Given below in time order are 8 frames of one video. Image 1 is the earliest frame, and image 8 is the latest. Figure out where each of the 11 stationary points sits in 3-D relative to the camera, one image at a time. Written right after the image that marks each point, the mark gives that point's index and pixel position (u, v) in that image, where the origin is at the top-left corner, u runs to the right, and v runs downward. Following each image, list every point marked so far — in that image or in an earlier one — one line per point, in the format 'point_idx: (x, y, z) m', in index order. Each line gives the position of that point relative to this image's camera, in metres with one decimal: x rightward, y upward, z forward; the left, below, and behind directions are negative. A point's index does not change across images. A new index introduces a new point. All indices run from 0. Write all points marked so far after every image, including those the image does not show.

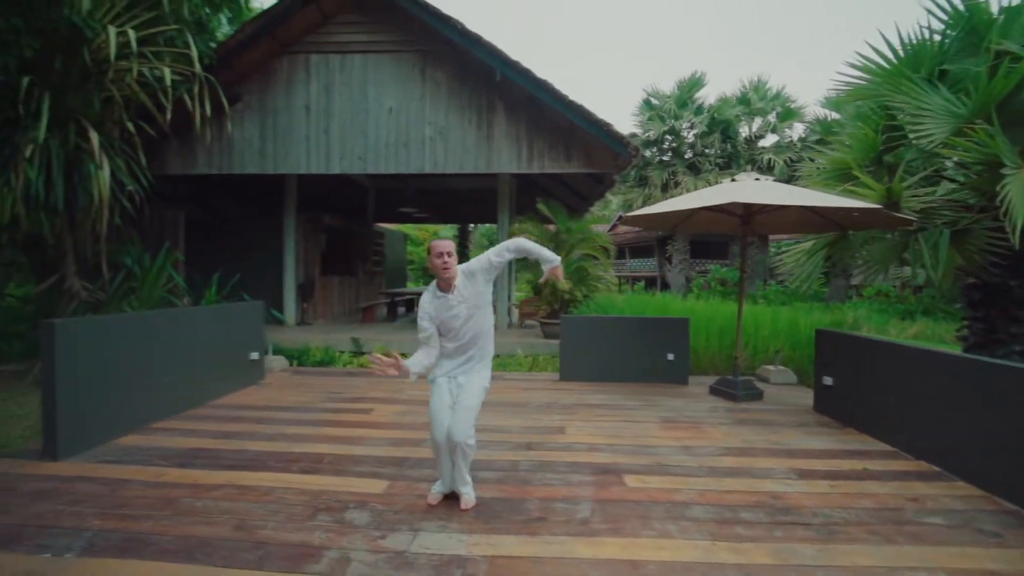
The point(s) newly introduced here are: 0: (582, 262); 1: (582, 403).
0: (+1.1, +0.4, +7.2) m
1: (+0.7, -1.1, +4.4) m
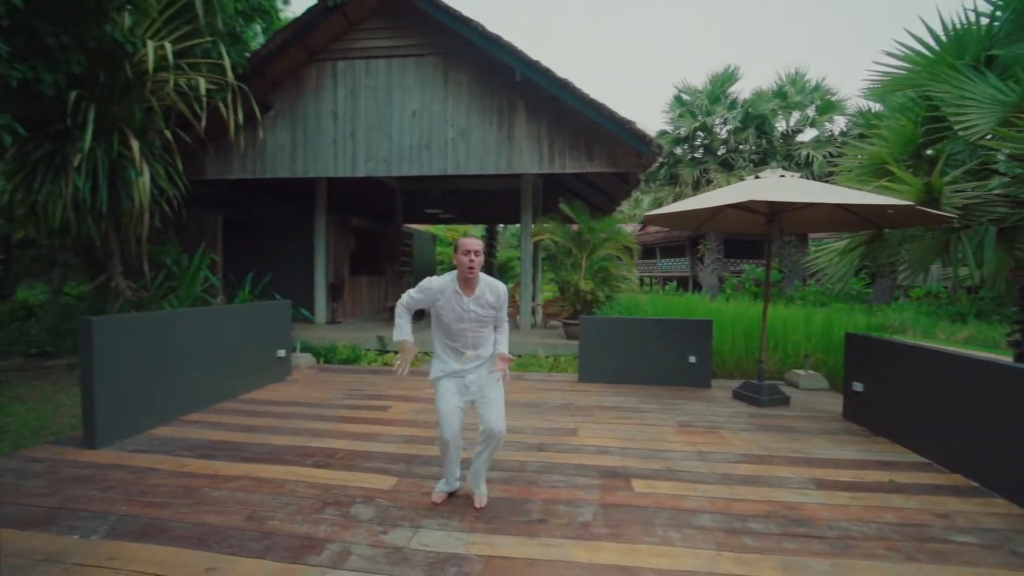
0: (+1.5, +0.4, +7.1) m
1: (+0.8, -1.1, +4.4) m
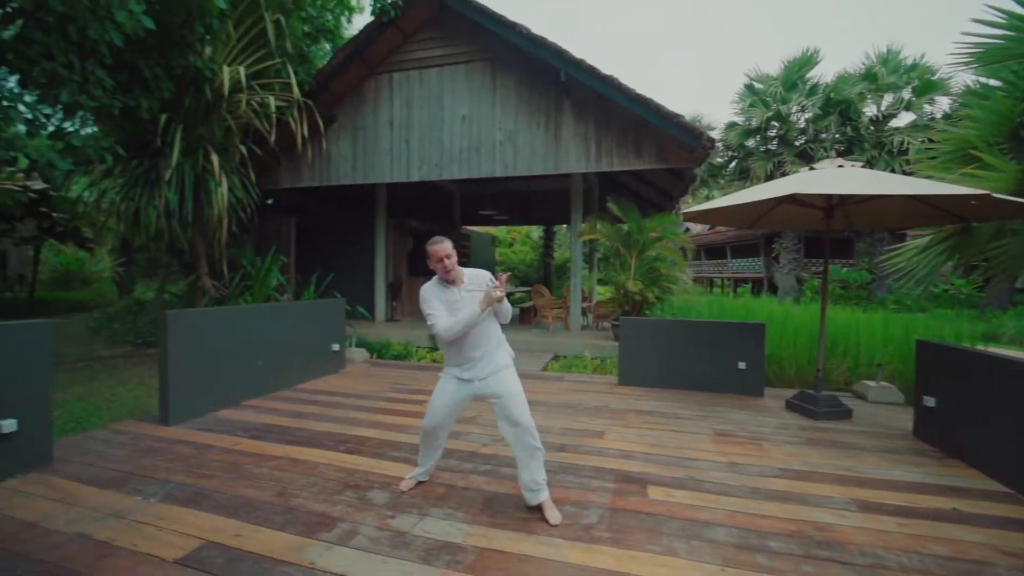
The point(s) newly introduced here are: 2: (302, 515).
0: (+2.2, +0.4, +6.9) m
1: (+1.1, -1.1, +4.3) m
2: (-1.1, -1.2, +2.4) m
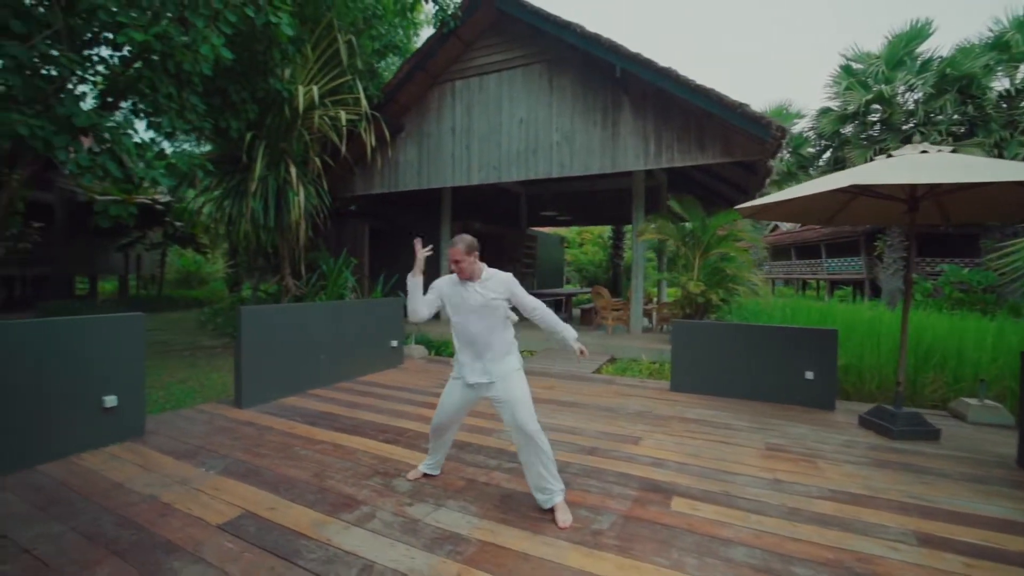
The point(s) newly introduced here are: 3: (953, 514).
0: (+3.0, +0.4, +6.4) m
1: (+1.5, -1.1, +4.1) m
2: (-1.0, -1.2, +2.6) m
3: (+2.4, -1.2, +2.5) m
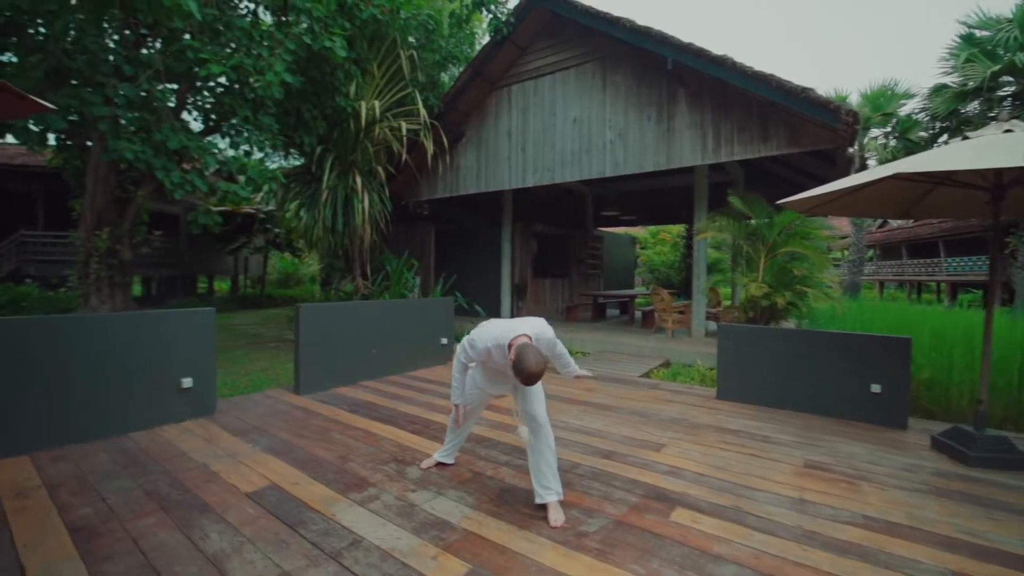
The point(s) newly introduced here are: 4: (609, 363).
0: (+3.6, +0.3, +5.9) m
1: (+1.7, -1.2, +3.8) m
2: (-1.0, -1.2, +2.8) m
3: (+2.3, -1.2, +2.1) m
4: (+1.4, -1.0, +6.3) m
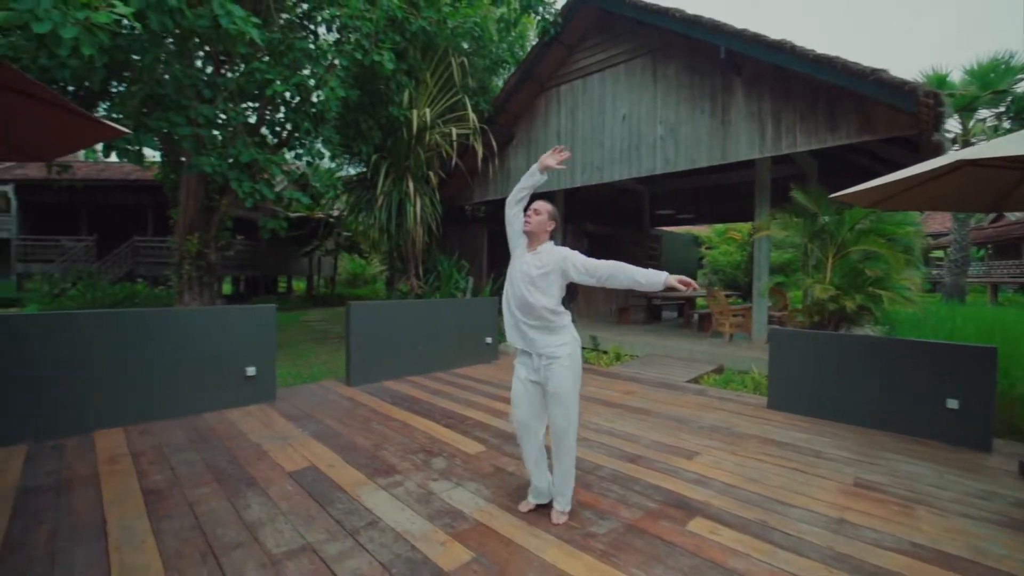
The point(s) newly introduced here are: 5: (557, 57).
0: (+4.2, +0.3, +5.4) m
1: (+2.0, -1.2, +3.6) m
2: (-0.9, -1.2, +3.0) m
3: (+2.3, -1.3, +1.8) m
4: (+2.0, -1.1, +6.2) m
5: (+0.7, +3.7, +7.4) m
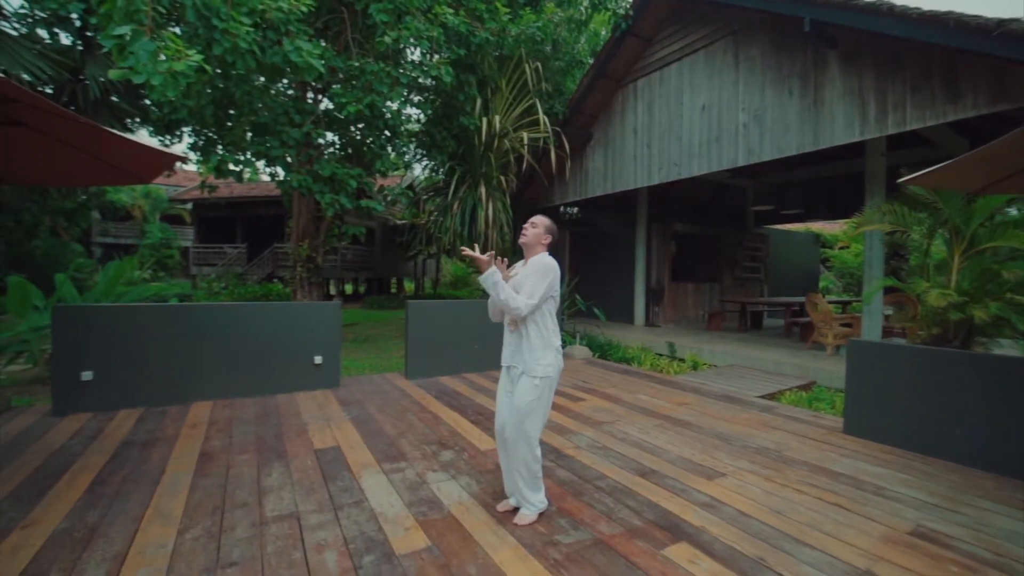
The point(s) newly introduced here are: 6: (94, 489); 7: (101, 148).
0: (+4.7, +0.2, +4.3) m
1: (+2.1, -1.2, +3.1) m
2: (-0.8, -1.2, +3.2) m
3: (+2.0, -1.3, +1.3) m
4: (+2.7, -1.1, +5.6) m
5: (+1.9, +3.7, +7.1) m
6: (-2.4, -1.1, +2.6) m
7: (-2.6, +0.9, +2.9) m
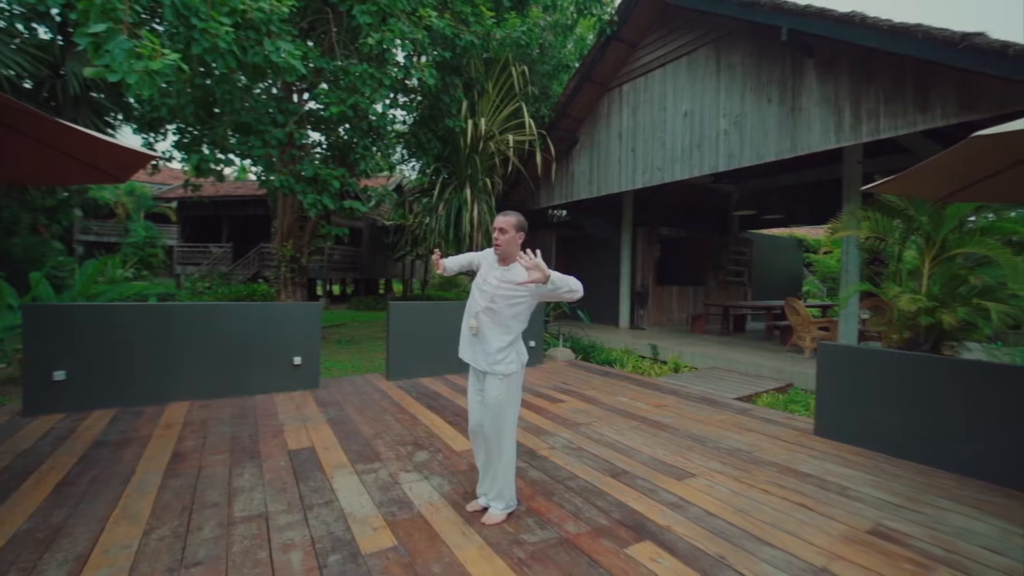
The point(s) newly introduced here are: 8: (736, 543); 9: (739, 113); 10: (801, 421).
0: (+4.5, +0.2, +4.4) m
1: (+1.9, -1.2, +3.1) m
2: (-1.0, -1.2, +3.2) m
3: (+1.8, -1.3, +1.3) m
4: (+2.5, -1.1, +5.6) m
5: (+1.7, +3.7, +7.2) m
6: (-2.5, -1.1, +2.5) m
7: (-2.7, +0.9, +2.8) m
8: (+1.1, -1.3, +2.2) m
9: (+2.9, +2.2, +5.7) m
10: (+2.6, -1.2, +4.1) m
